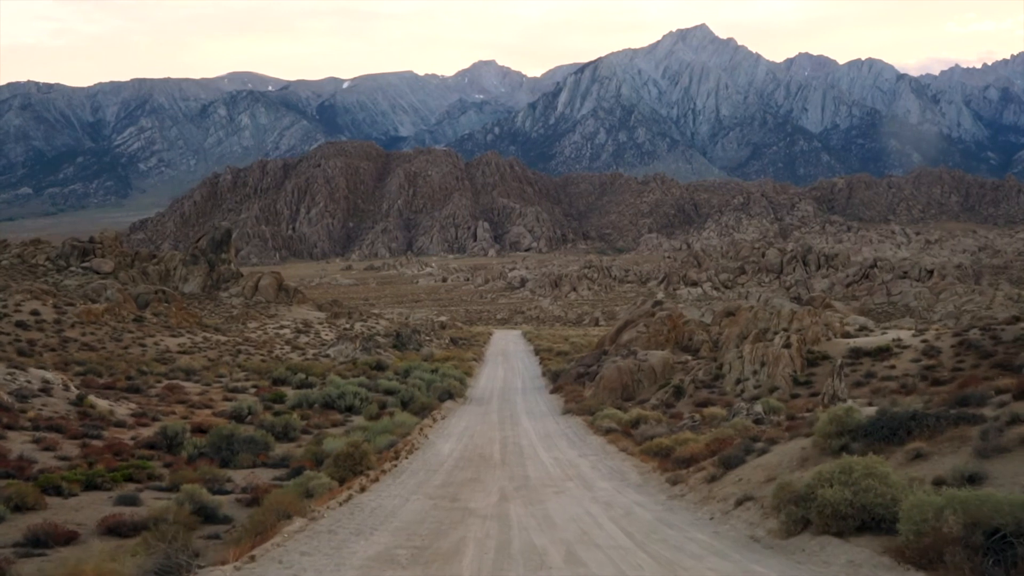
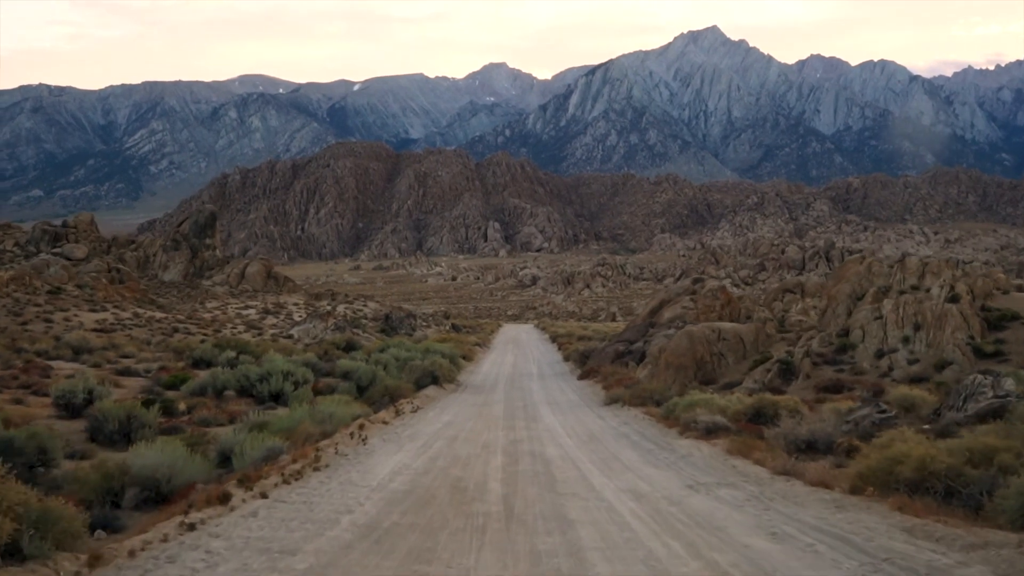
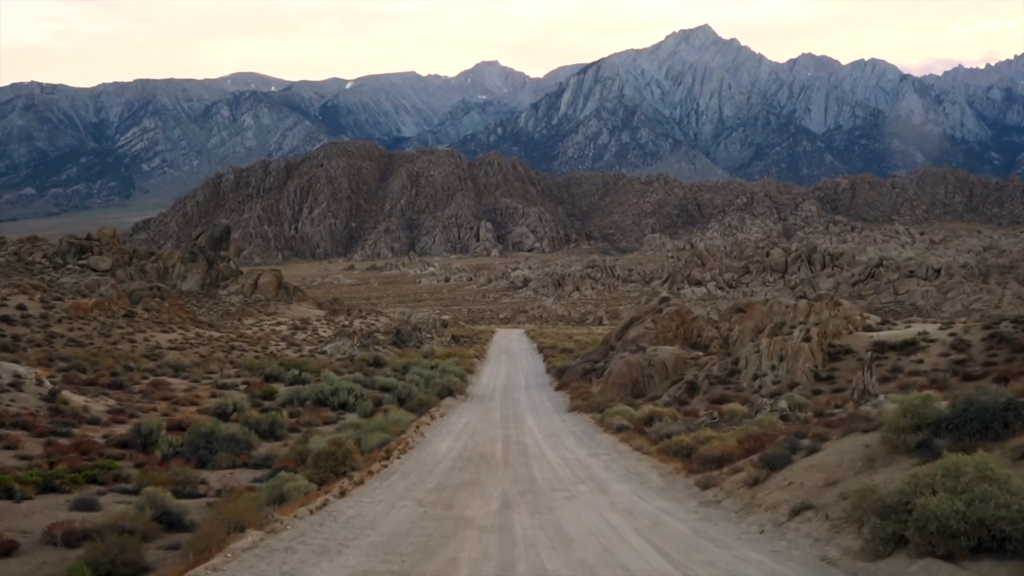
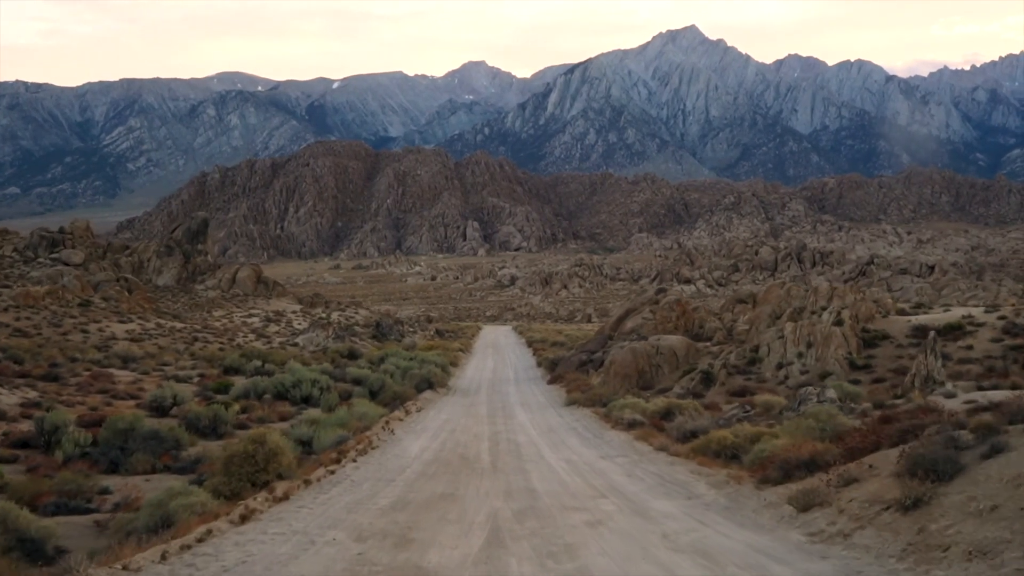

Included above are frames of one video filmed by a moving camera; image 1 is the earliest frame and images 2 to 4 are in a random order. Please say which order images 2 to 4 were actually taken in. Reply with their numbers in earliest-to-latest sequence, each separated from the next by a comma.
3, 4, 2
